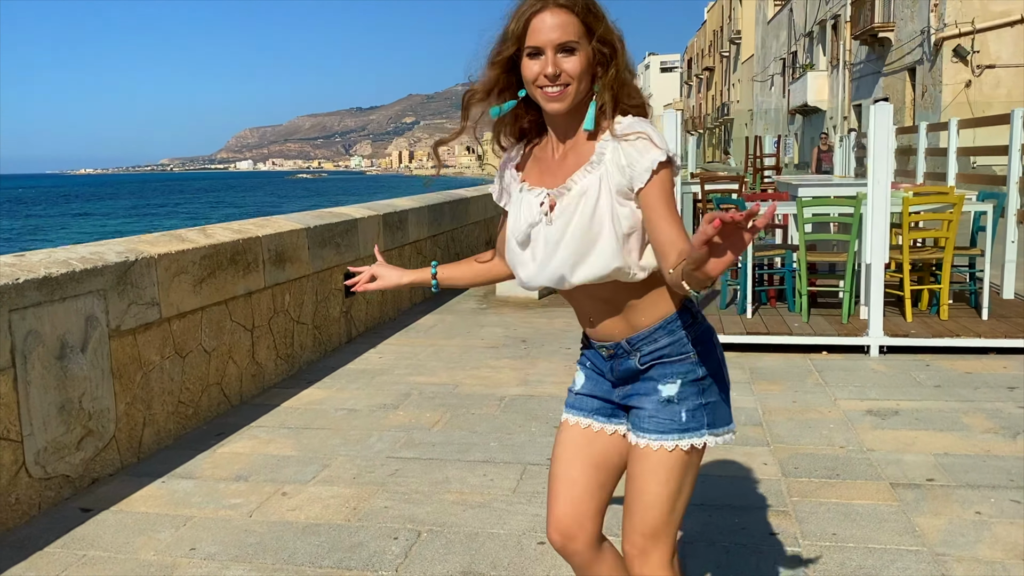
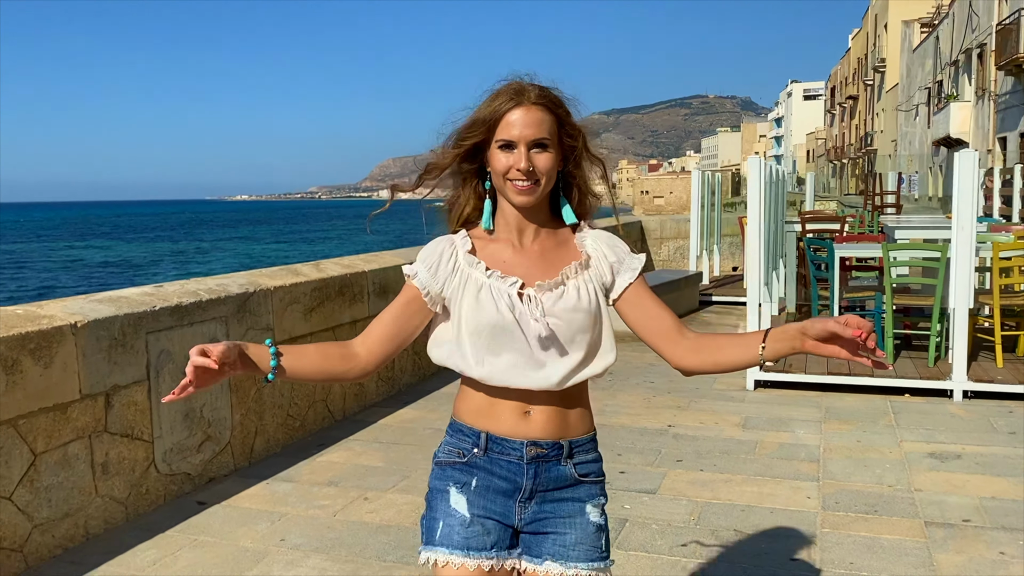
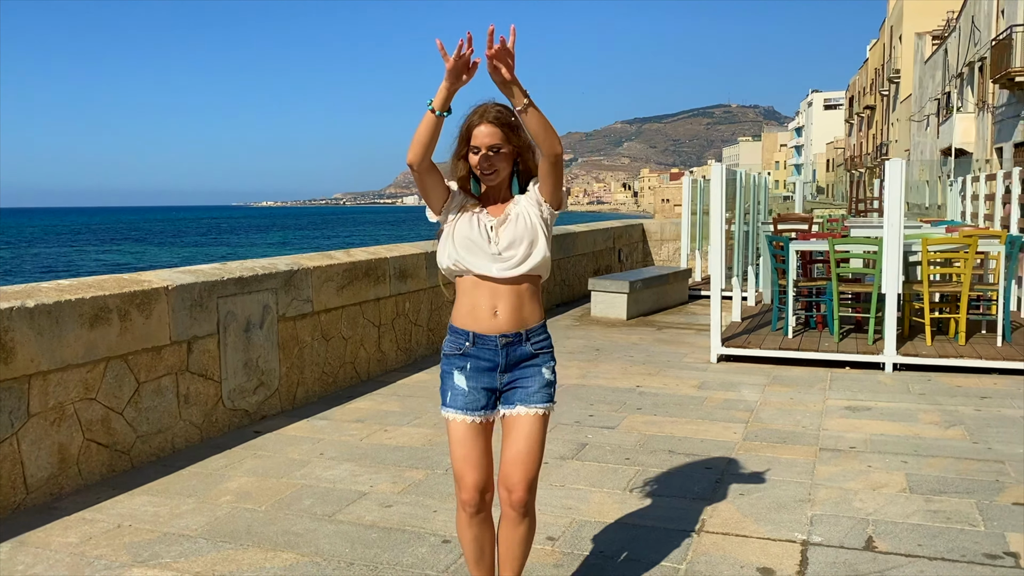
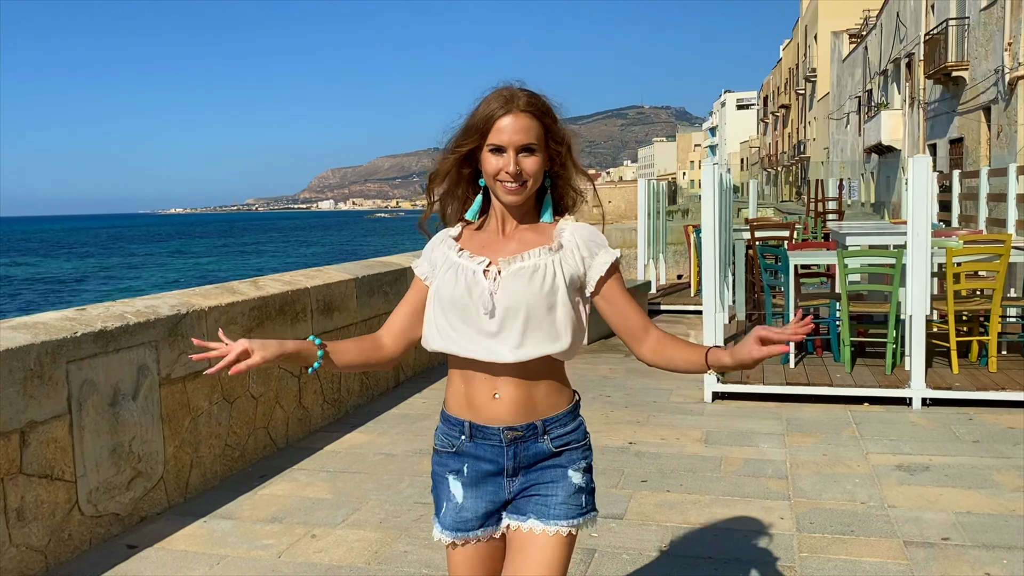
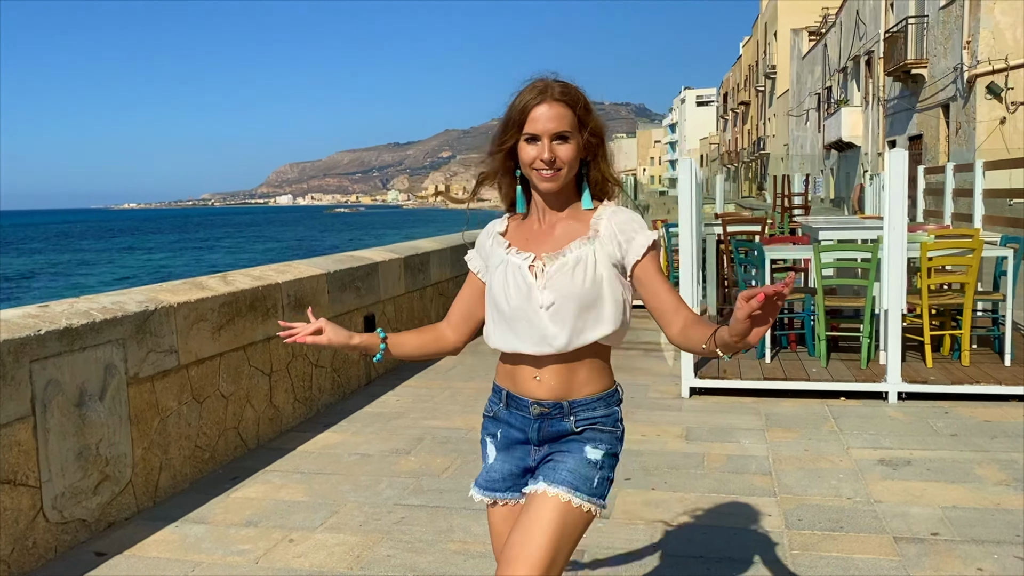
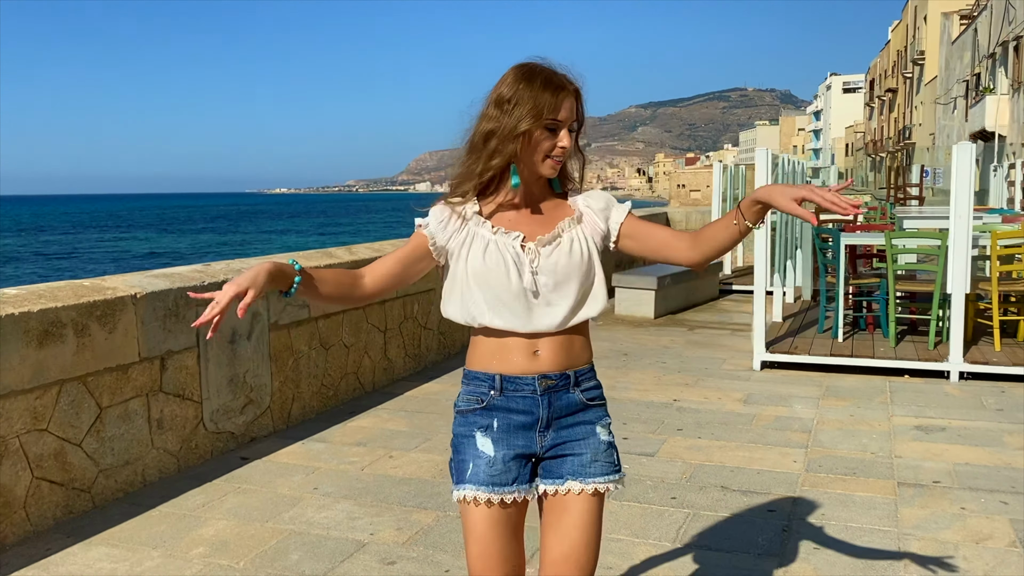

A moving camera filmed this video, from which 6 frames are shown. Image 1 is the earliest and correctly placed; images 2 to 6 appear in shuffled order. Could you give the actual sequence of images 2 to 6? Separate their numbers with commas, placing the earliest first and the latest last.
5, 4, 2, 6, 3
